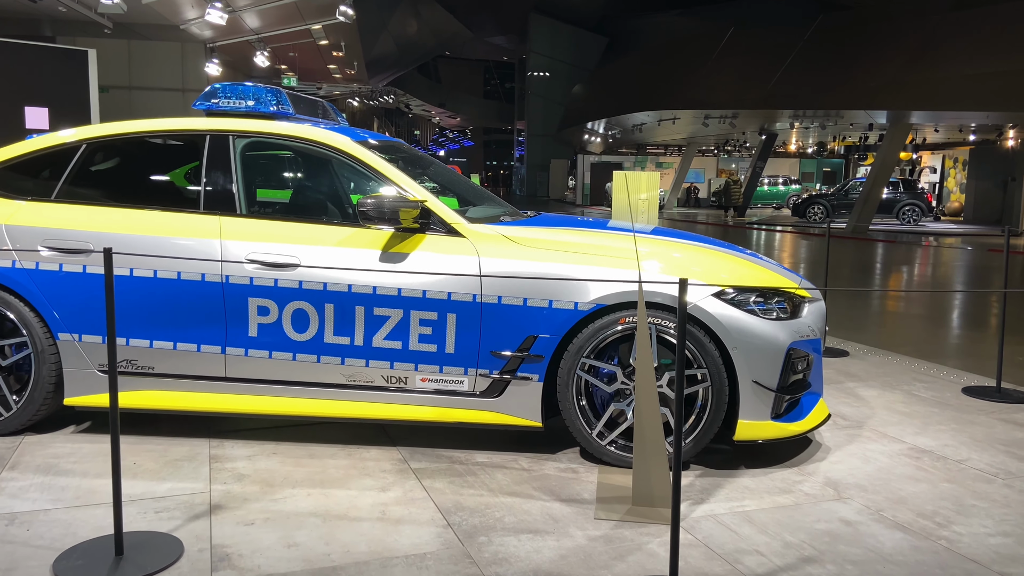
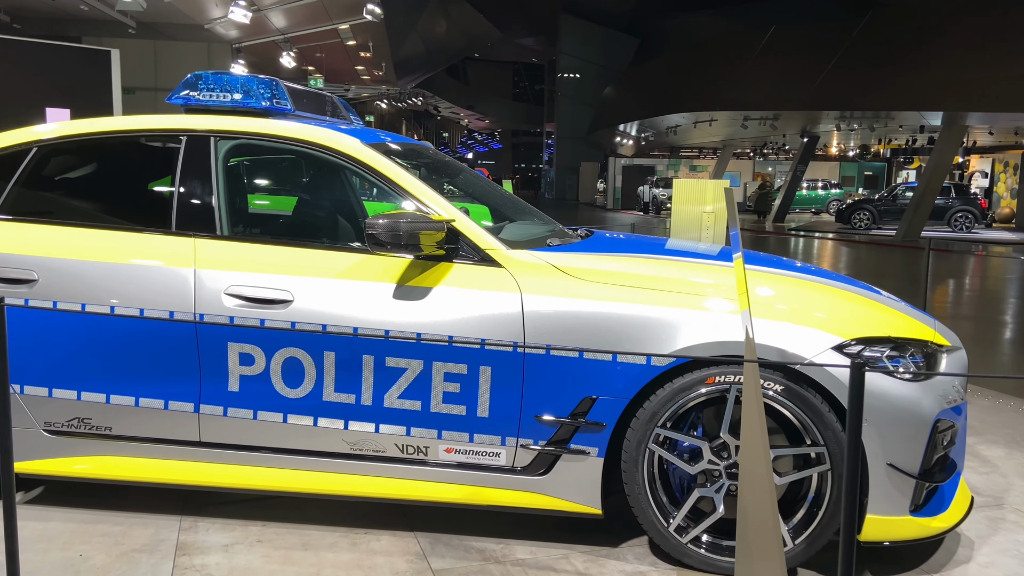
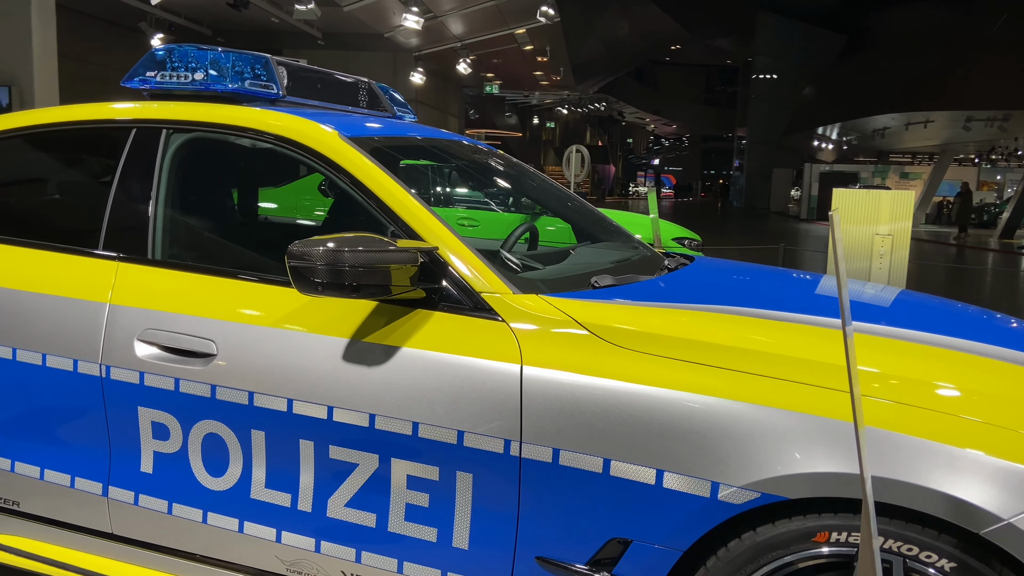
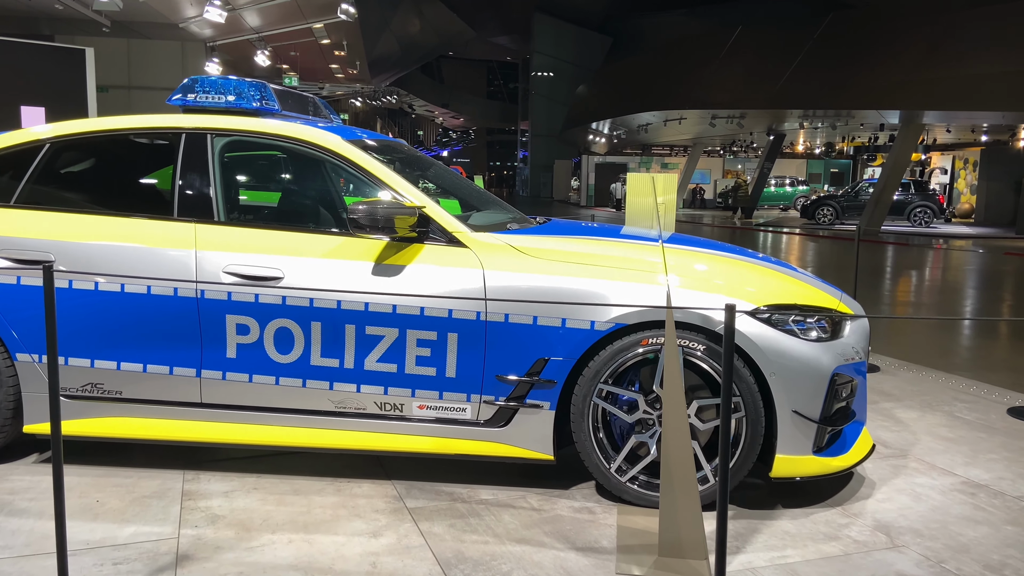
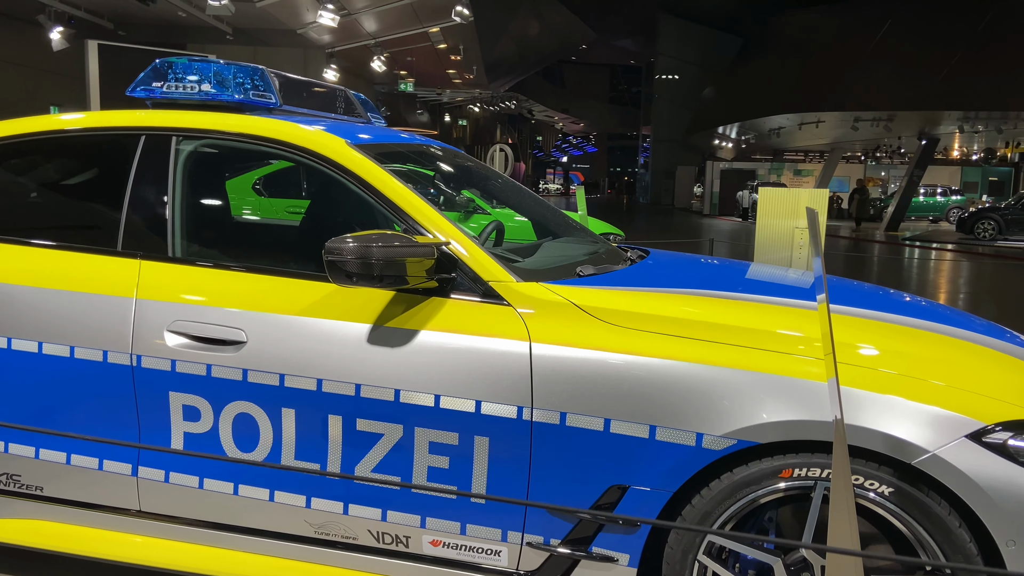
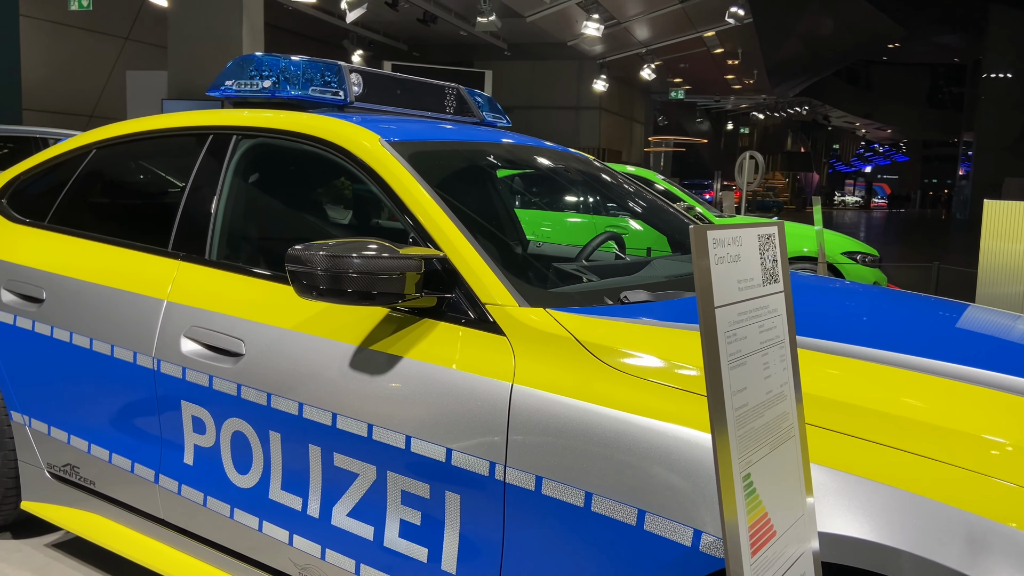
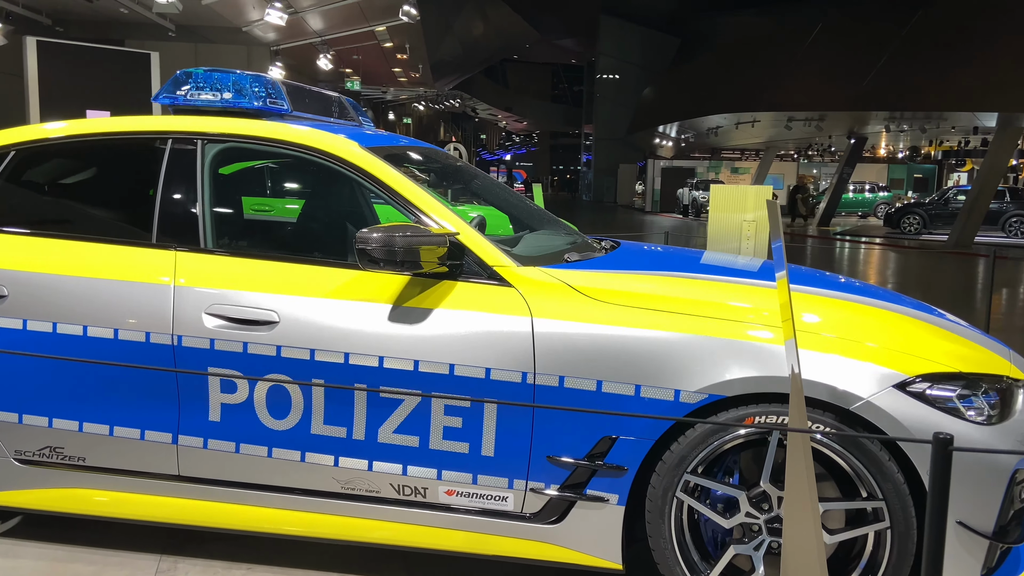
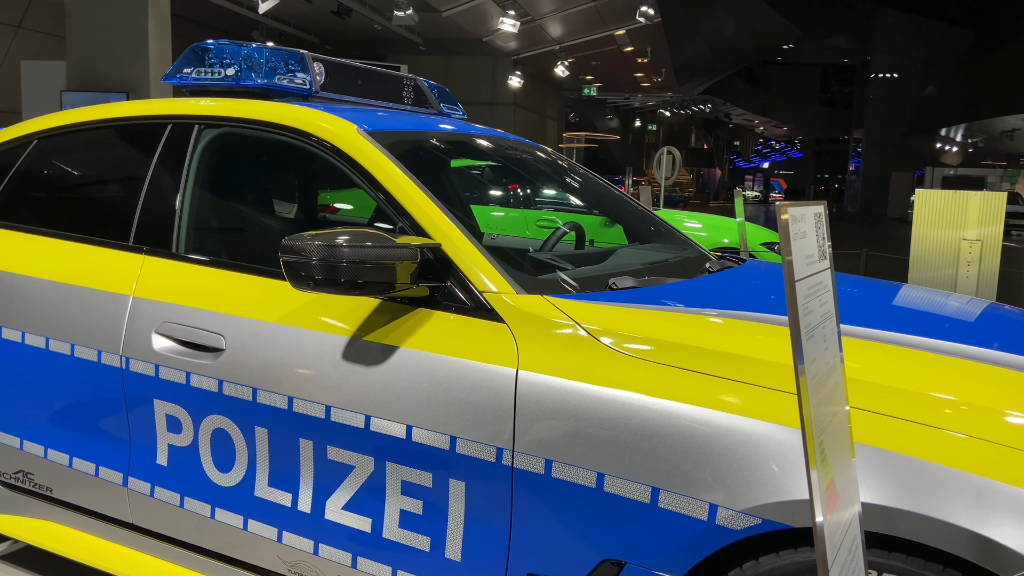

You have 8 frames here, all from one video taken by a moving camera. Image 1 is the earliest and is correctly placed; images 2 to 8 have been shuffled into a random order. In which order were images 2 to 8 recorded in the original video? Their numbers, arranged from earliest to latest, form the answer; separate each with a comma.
4, 2, 7, 5, 3, 8, 6
